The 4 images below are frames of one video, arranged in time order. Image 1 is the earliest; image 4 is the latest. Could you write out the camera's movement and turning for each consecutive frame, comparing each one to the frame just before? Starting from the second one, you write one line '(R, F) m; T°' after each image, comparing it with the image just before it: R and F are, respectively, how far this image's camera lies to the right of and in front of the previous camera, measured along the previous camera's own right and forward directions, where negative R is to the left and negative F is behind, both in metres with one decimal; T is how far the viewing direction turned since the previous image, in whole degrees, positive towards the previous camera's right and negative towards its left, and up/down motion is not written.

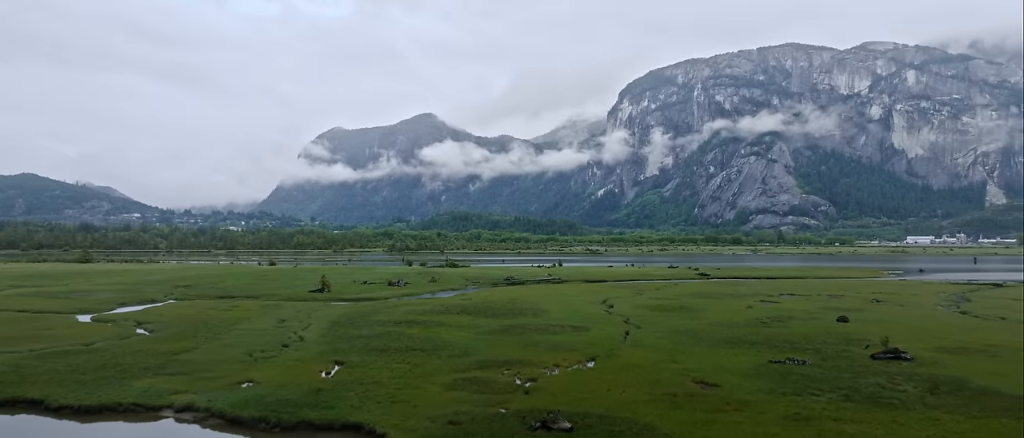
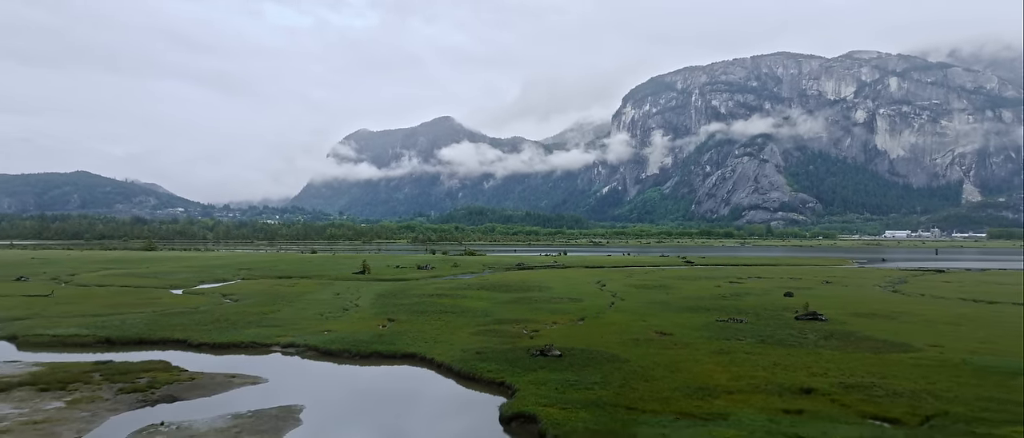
(+0.1, -11.8) m; -1°
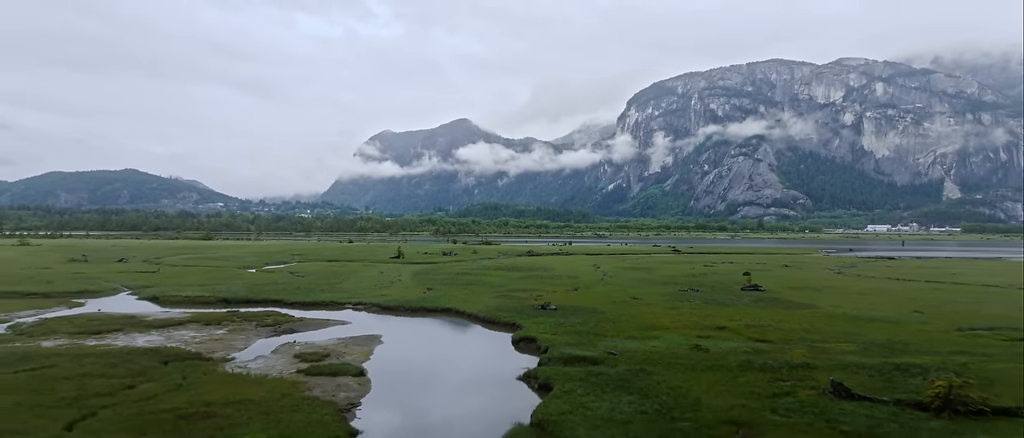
(+0.4, -13.9) m; -1°
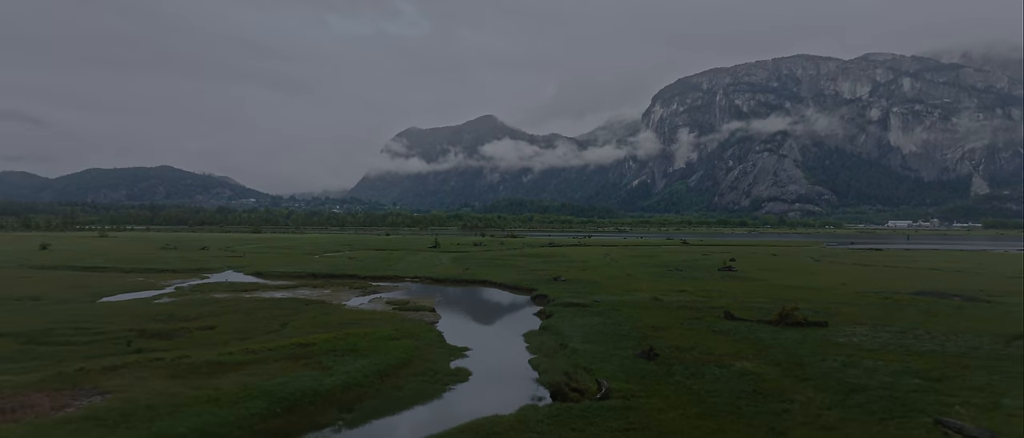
(+0.6, -16.4) m; -3°
